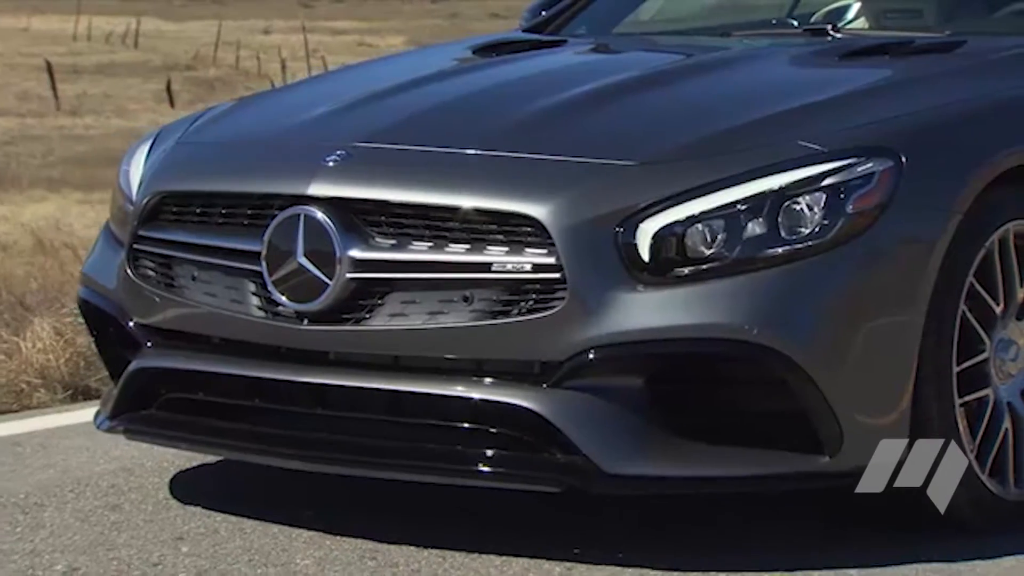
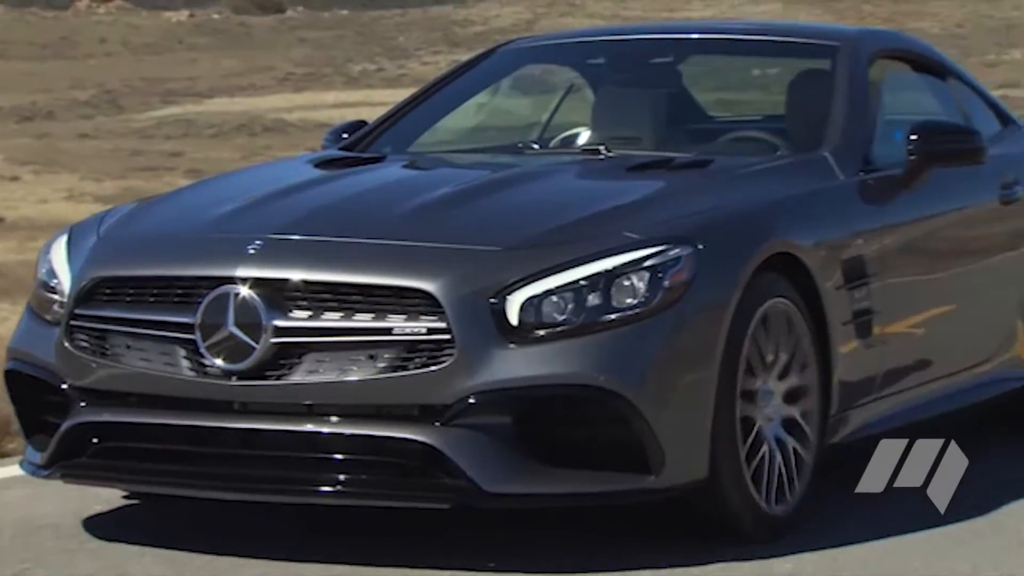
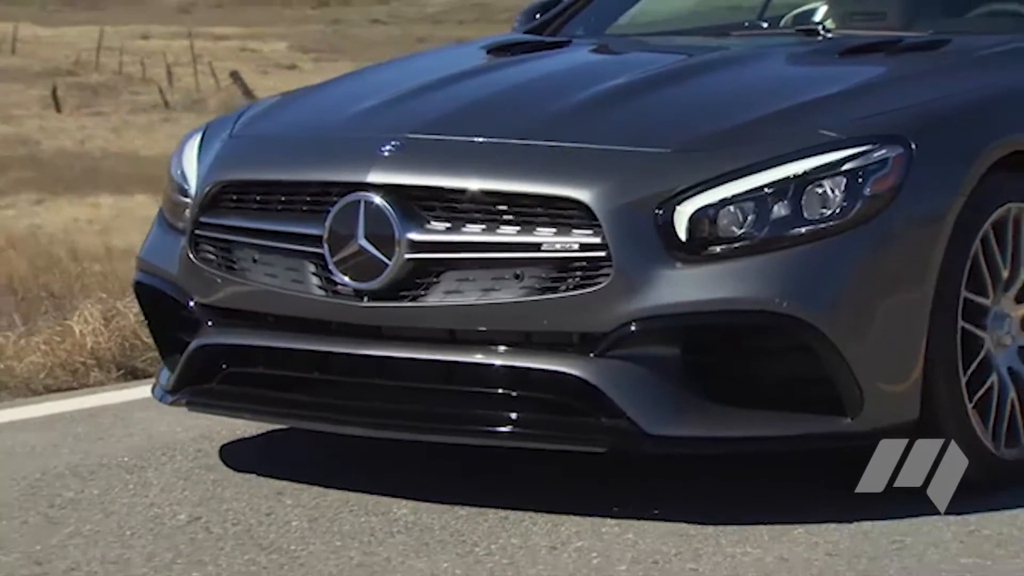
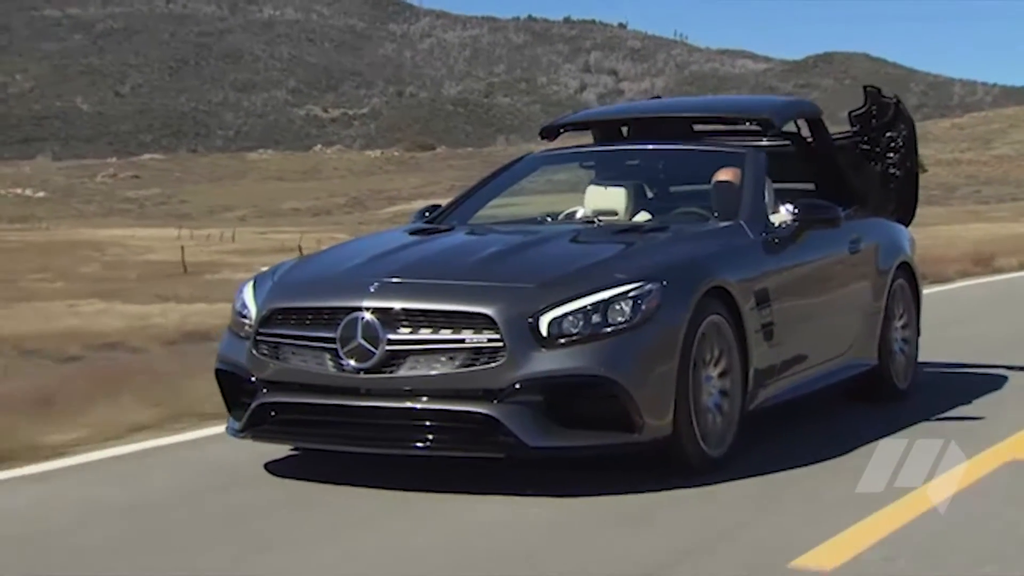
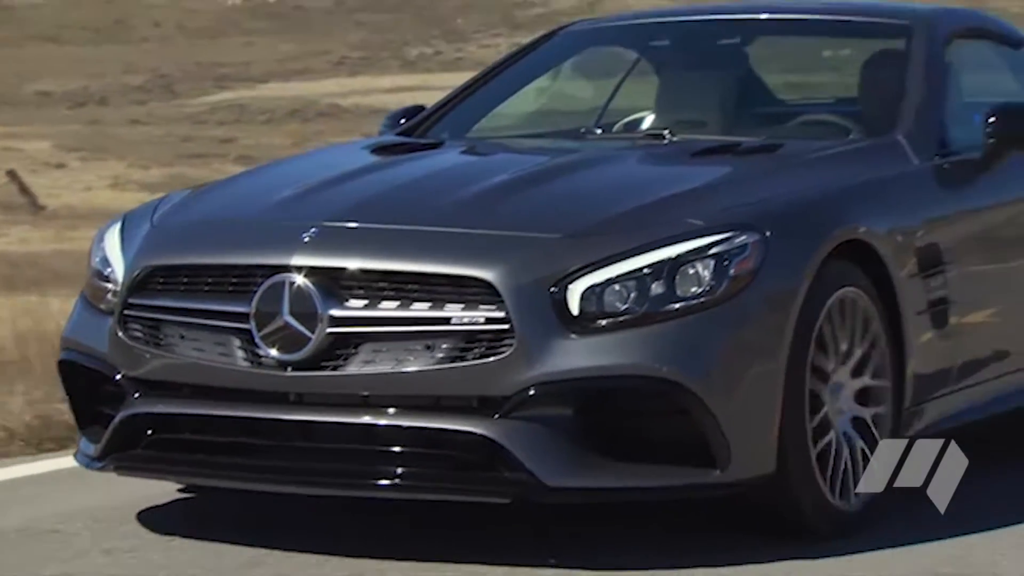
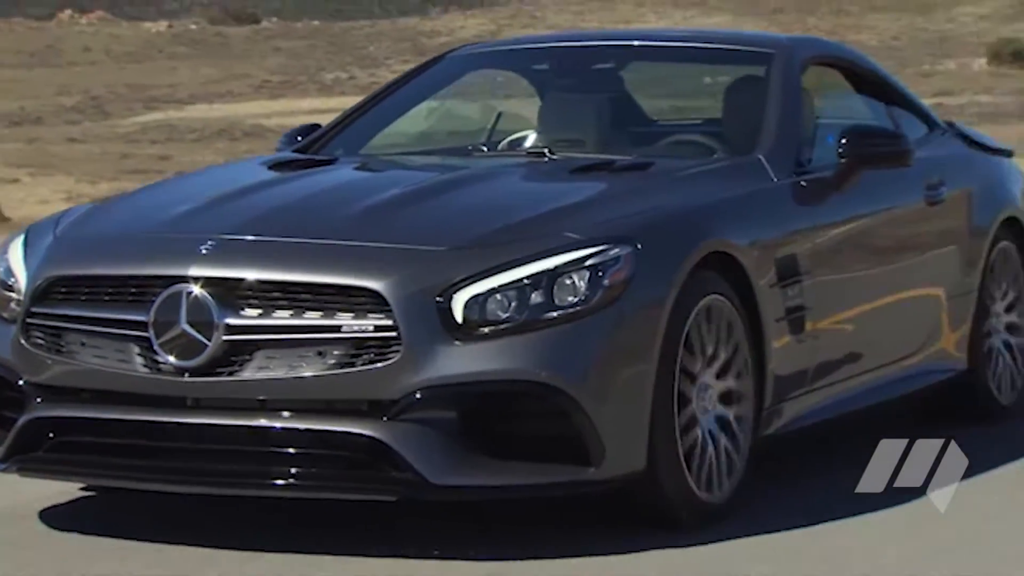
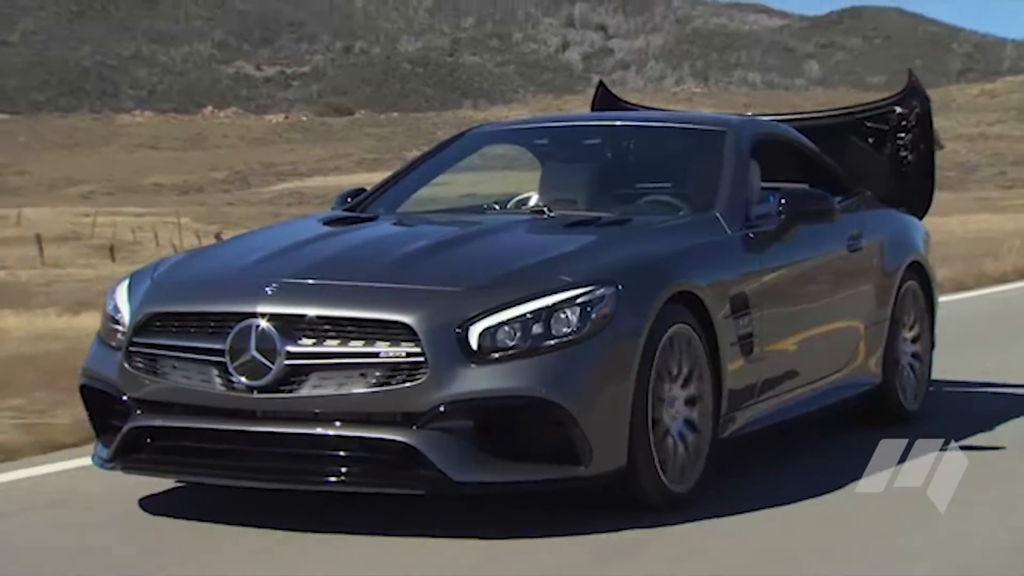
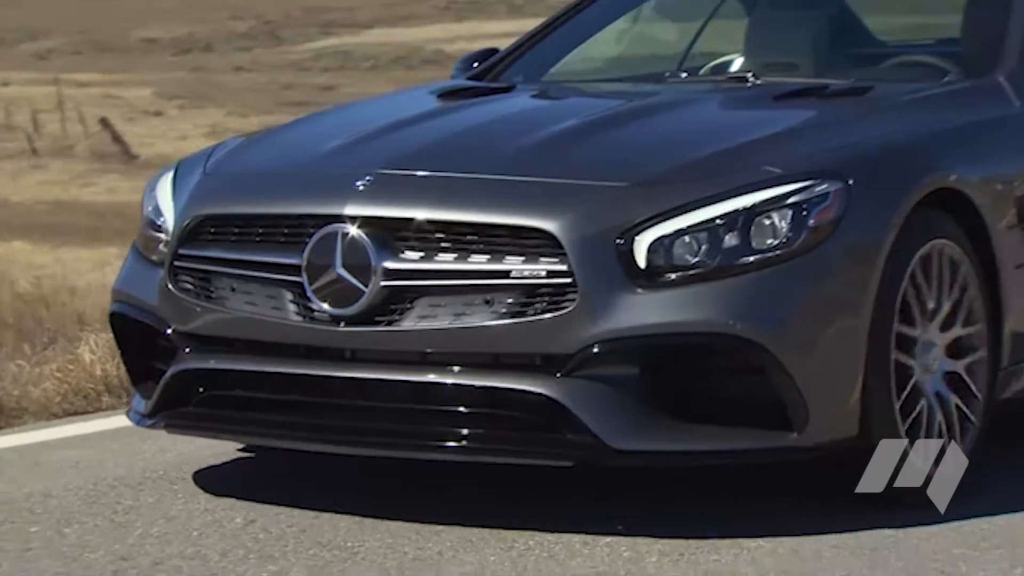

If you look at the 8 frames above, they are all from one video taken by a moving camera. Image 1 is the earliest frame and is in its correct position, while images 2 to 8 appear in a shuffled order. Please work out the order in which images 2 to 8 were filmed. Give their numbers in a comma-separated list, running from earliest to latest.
3, 8, 5, 2, 6, 7, 4
